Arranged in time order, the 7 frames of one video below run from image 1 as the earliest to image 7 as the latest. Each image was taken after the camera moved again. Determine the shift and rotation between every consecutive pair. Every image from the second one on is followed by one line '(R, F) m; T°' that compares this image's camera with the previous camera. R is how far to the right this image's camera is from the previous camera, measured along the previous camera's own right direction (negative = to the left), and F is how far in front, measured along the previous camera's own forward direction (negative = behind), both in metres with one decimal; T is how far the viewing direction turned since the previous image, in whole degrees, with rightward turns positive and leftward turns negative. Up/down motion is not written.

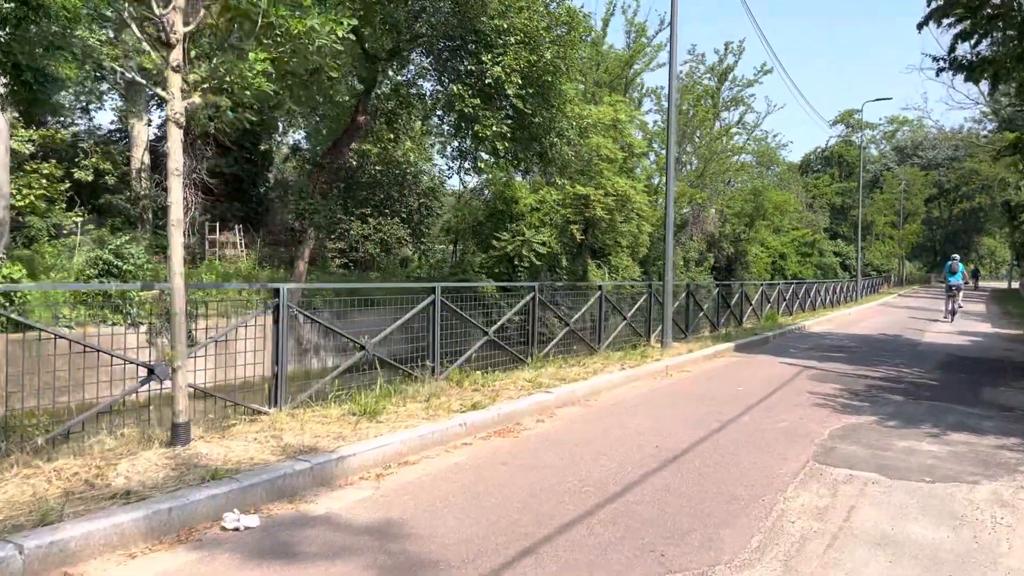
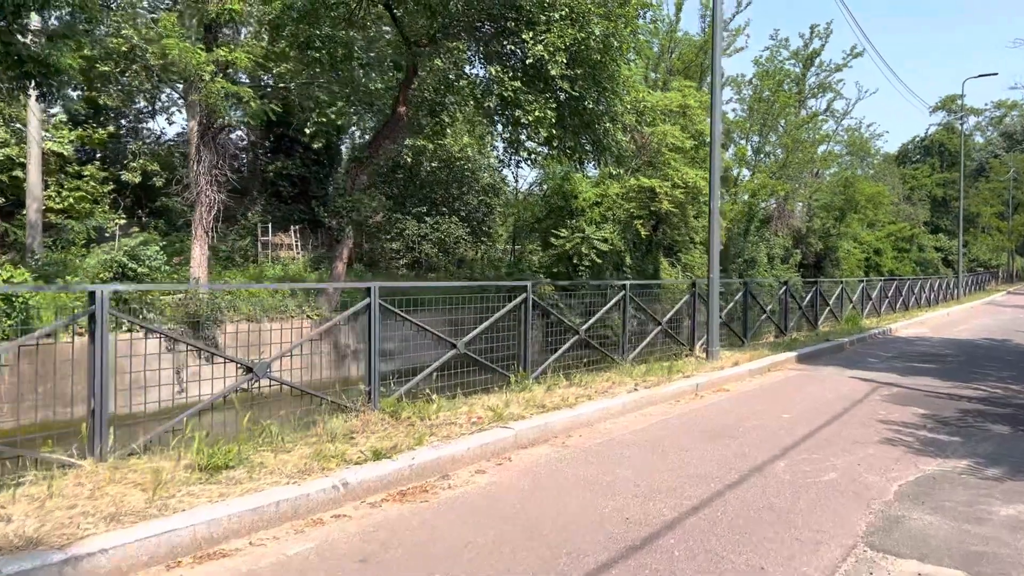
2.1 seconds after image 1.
(+0.7, +1.5) m; -6°
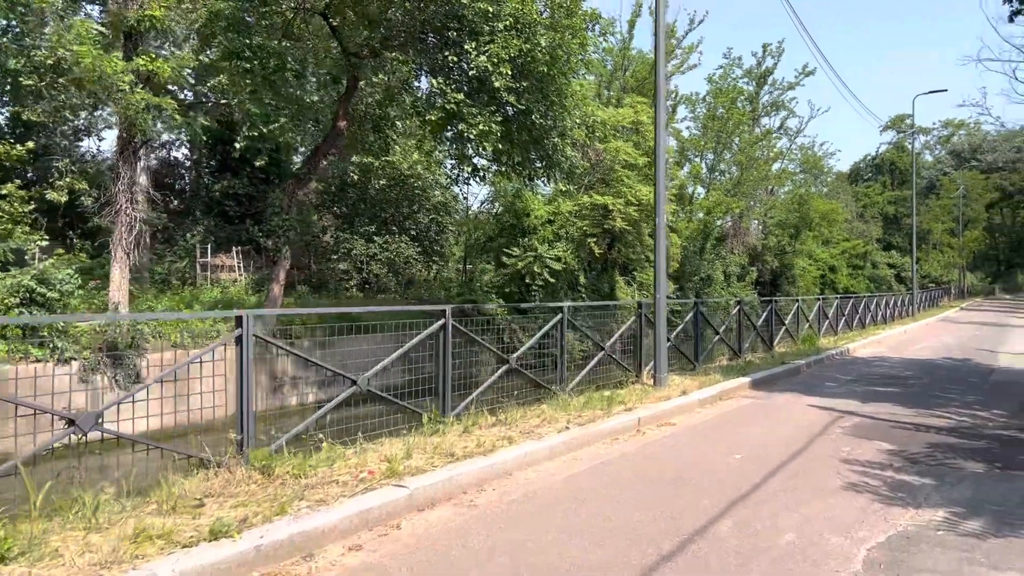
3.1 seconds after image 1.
(+0.3, +0.7) m; +3°
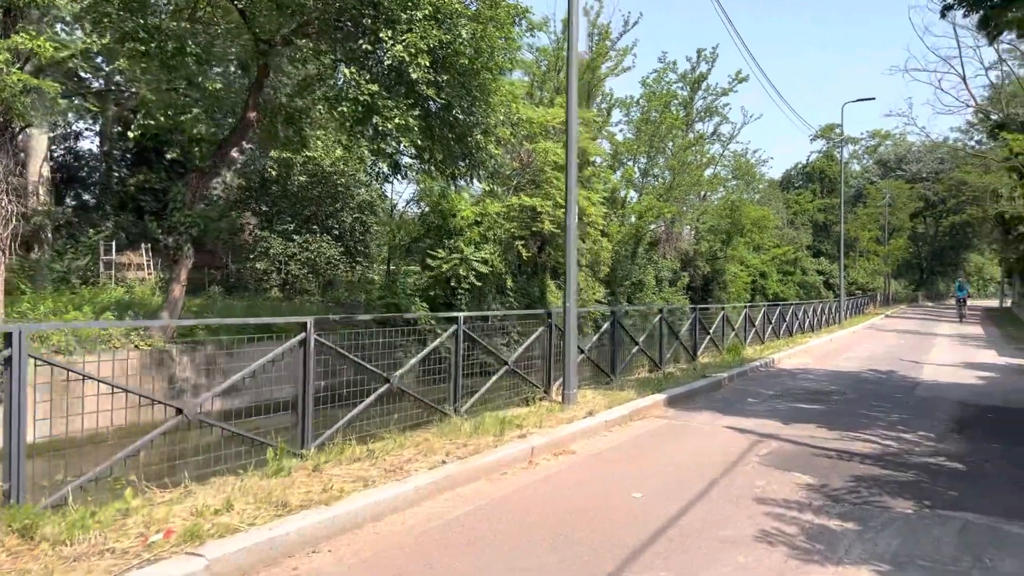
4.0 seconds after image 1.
(+0.3, +0.7) m; +4°
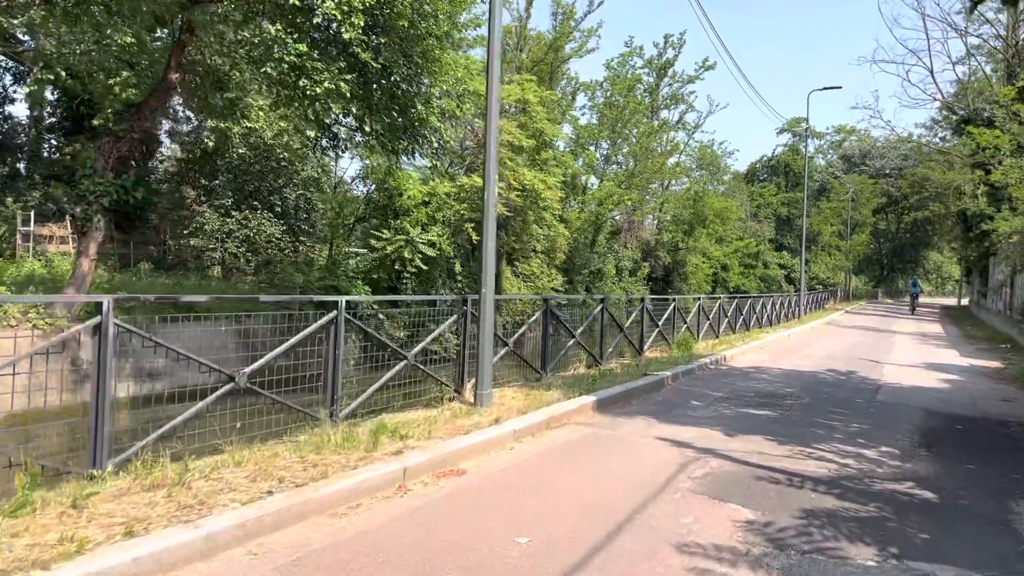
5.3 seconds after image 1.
(+0.4, +1.0) m; +2°
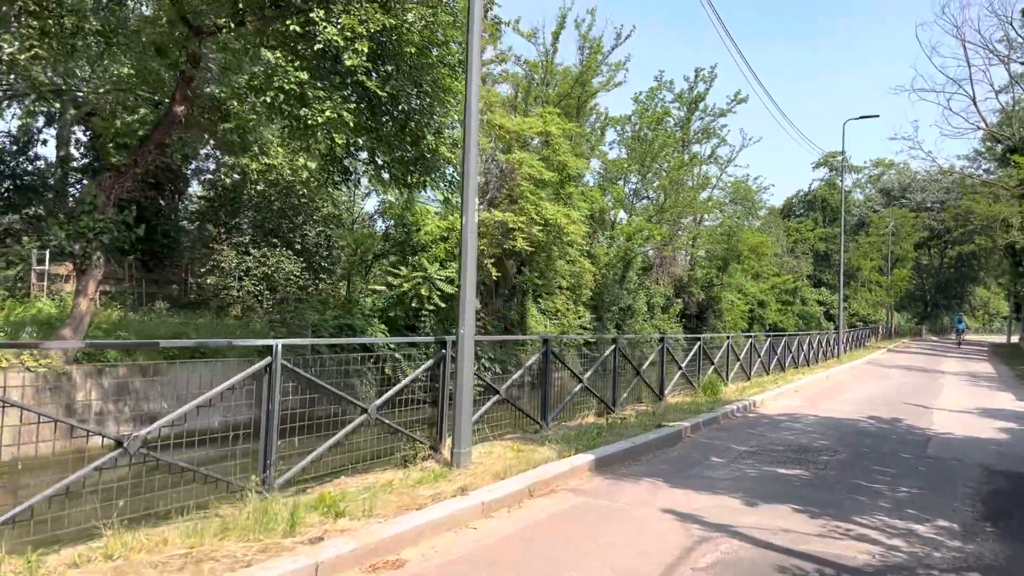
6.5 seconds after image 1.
(+0.3, +0.8) m; -2°
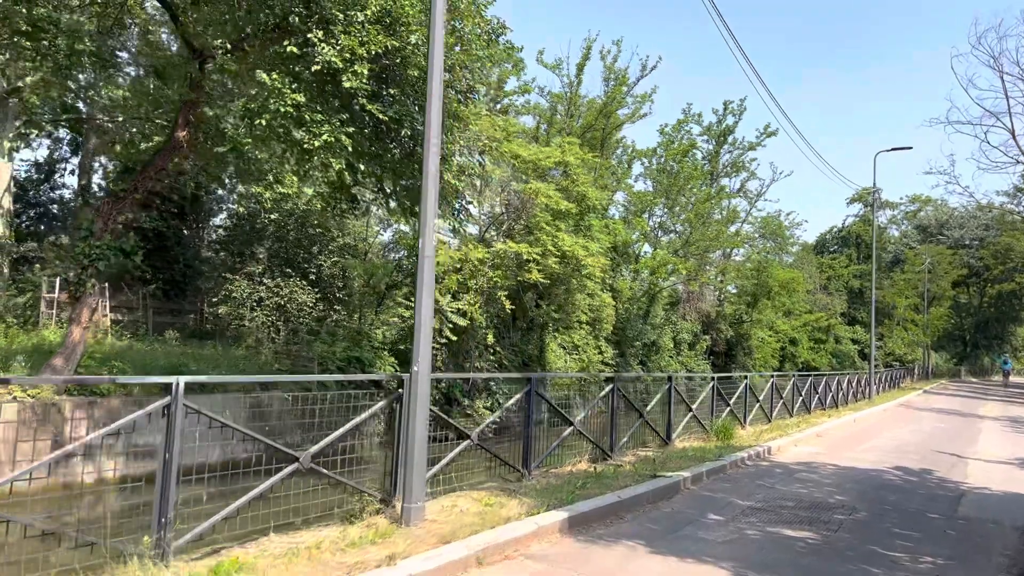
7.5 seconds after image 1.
(+0.4, +0.6) m; -2°
